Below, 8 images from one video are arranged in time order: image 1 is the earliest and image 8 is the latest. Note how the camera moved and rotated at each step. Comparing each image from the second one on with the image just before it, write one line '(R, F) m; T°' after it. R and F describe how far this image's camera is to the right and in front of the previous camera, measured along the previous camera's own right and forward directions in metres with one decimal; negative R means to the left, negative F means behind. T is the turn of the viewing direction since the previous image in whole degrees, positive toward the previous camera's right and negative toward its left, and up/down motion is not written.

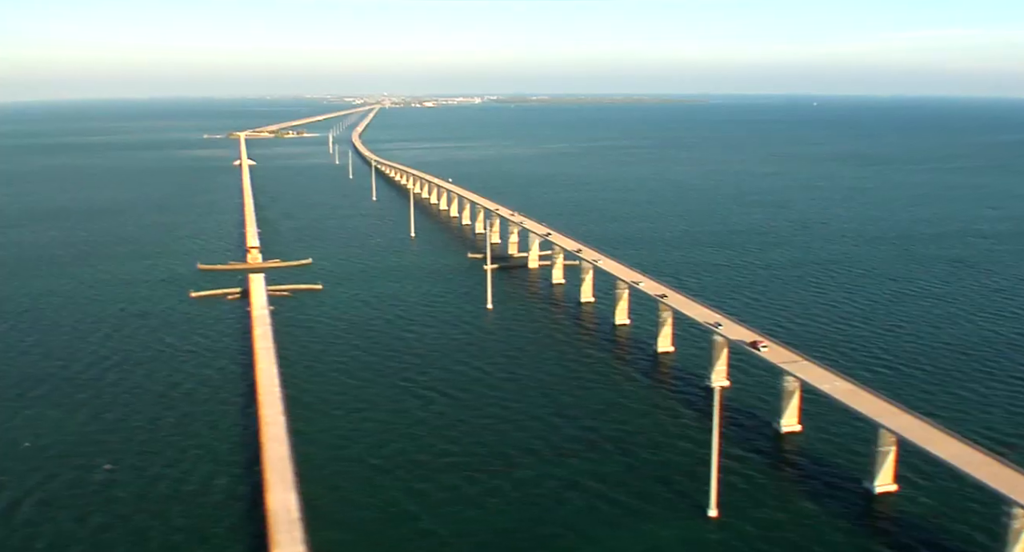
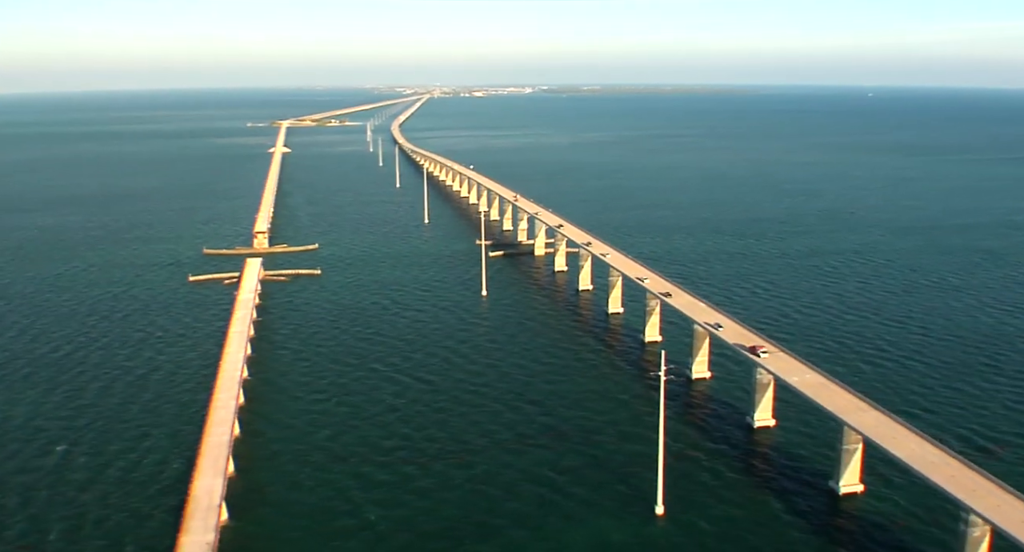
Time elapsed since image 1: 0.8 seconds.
(+4.2, +1.8) m; -3°
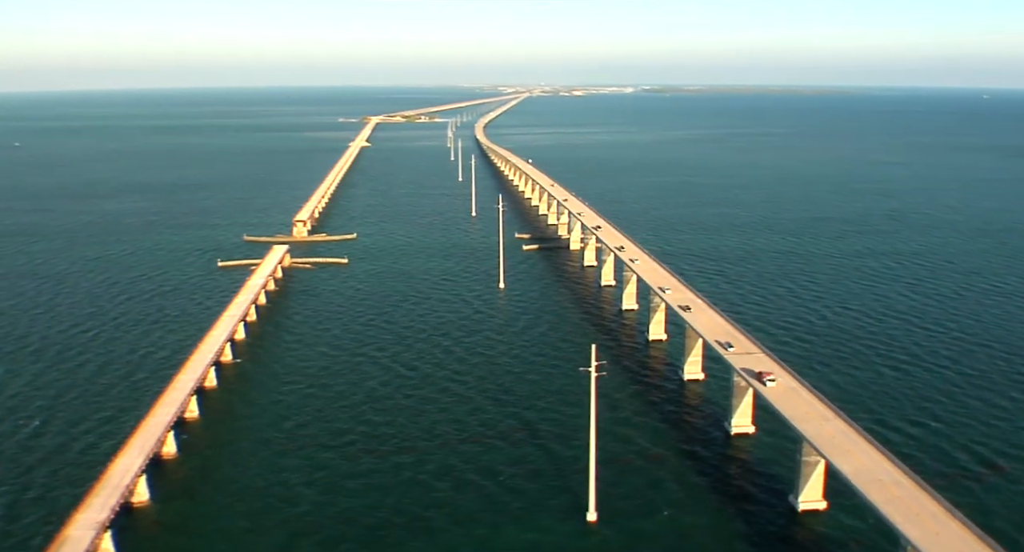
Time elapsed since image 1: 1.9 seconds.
(+6.0, +2.4) m; -6°
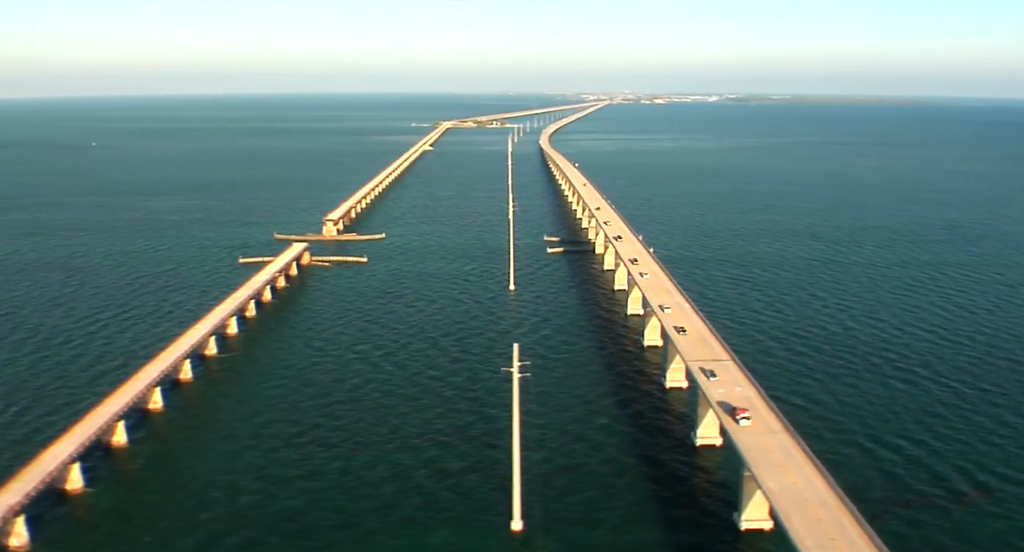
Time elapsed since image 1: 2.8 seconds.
(+5.1, +1.6) m; -5°
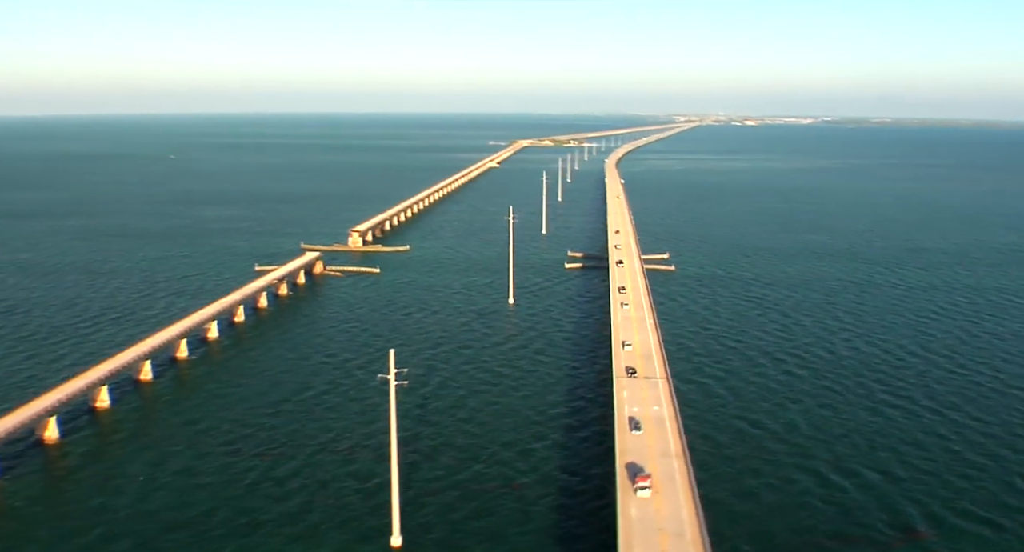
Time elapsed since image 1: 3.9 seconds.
(+6.4, +1.6) m; -5°
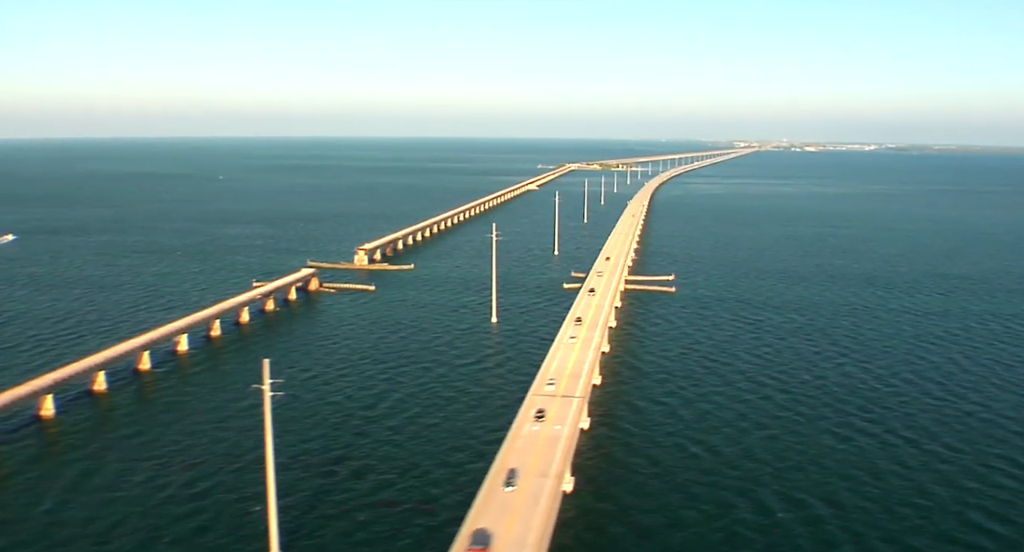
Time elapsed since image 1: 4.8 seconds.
(+5.4, +1.0) m; -3°
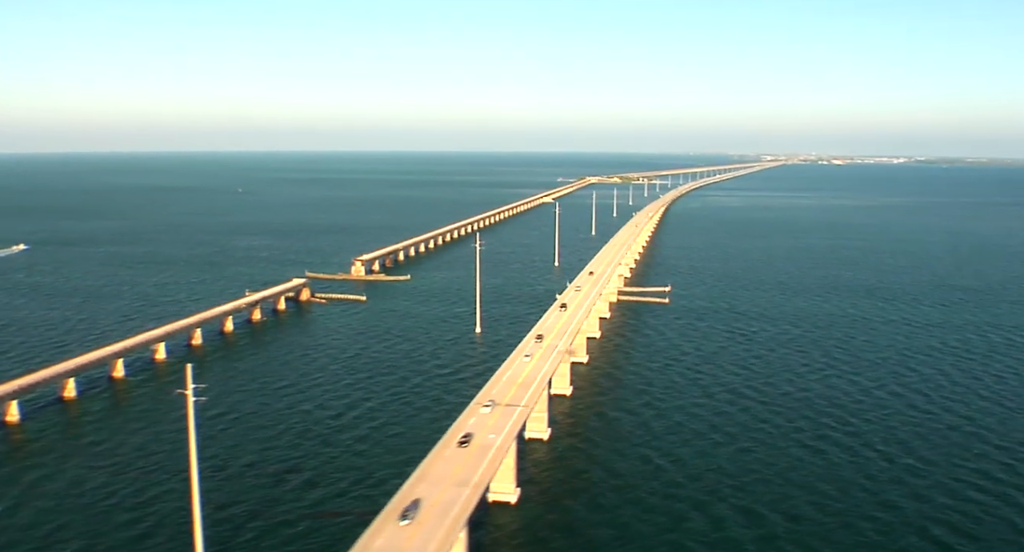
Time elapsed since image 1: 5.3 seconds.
(+3.1, +0.4) m; -1°
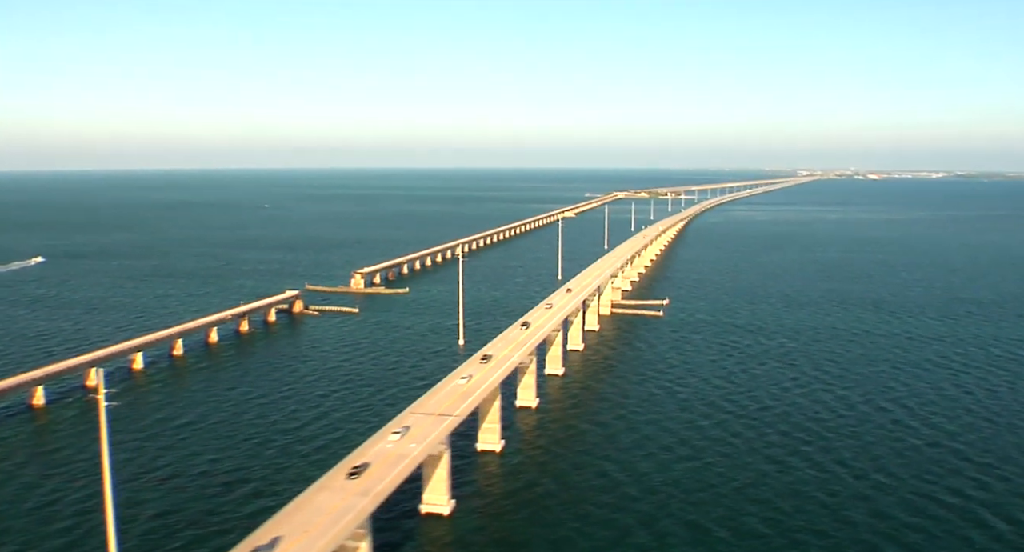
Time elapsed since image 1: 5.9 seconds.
(+3.7, +0.4) m; -2°
